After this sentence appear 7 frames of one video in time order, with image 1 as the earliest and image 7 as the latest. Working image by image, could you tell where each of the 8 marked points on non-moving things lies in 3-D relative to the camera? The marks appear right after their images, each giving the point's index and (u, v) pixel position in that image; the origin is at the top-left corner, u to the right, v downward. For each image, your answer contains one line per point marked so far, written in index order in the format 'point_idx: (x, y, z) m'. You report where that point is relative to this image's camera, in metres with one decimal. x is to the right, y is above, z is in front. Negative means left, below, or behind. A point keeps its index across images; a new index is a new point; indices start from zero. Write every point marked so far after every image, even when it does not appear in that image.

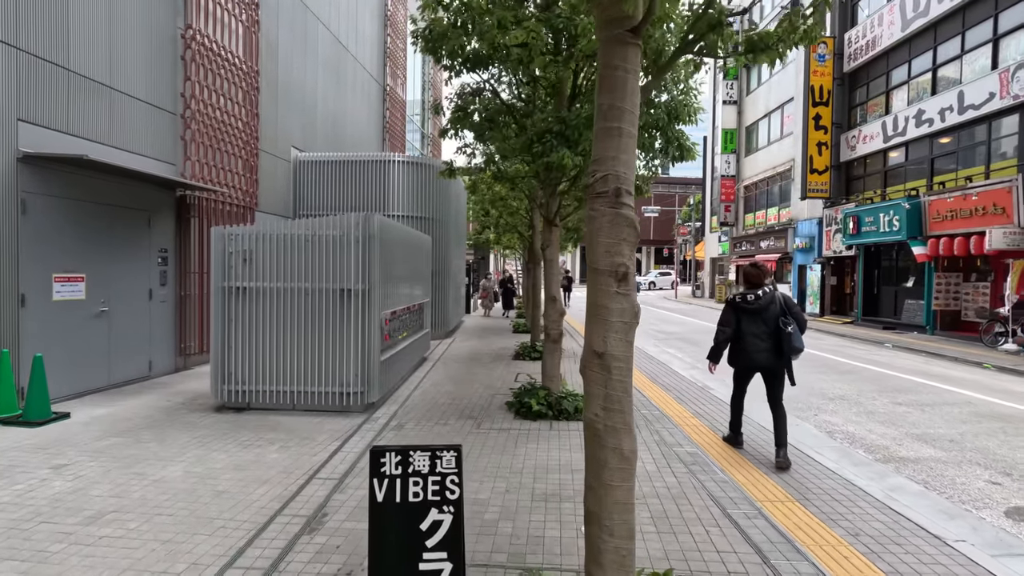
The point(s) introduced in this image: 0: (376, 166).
0: (-3.4, +3.1, +13.5) m
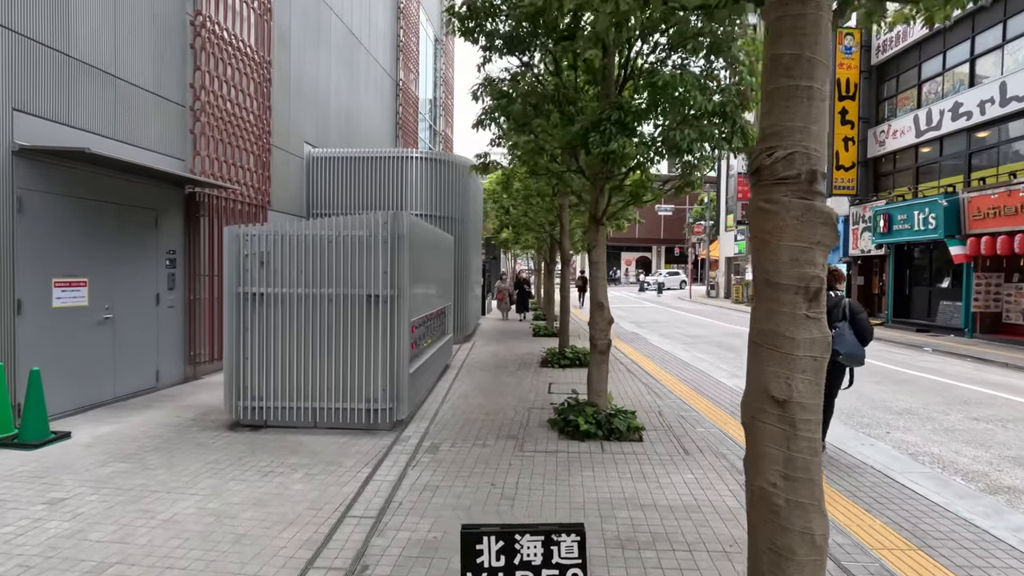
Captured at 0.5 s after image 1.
0: (-2.9, +3.0, +12.8) m
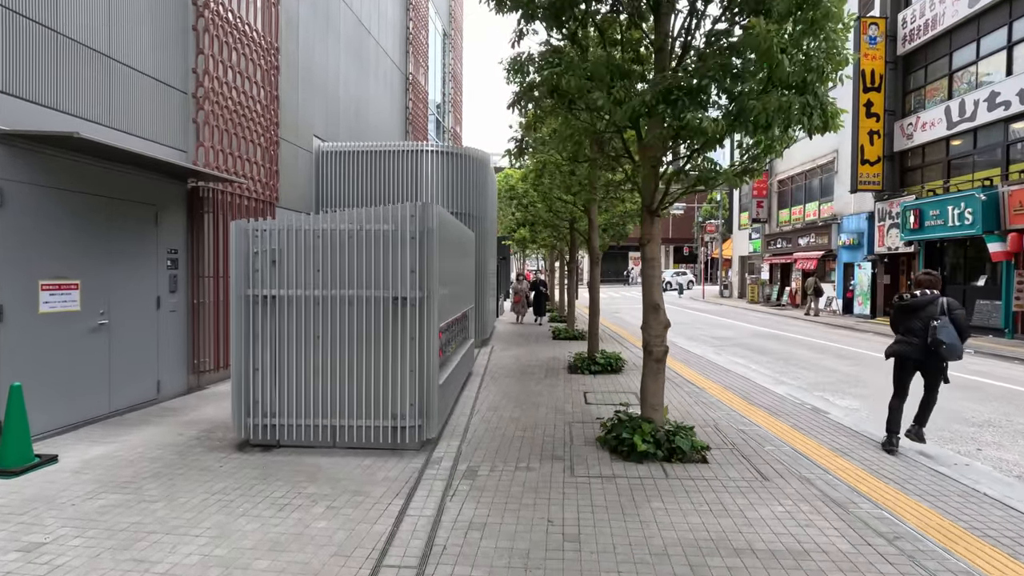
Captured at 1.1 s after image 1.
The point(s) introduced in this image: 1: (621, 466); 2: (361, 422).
0: (-2.4, +3.0, +12.1) m
1: (+1.0, -1.7, +5.1) m
2: (-1.6, -1.4, +5.5) m
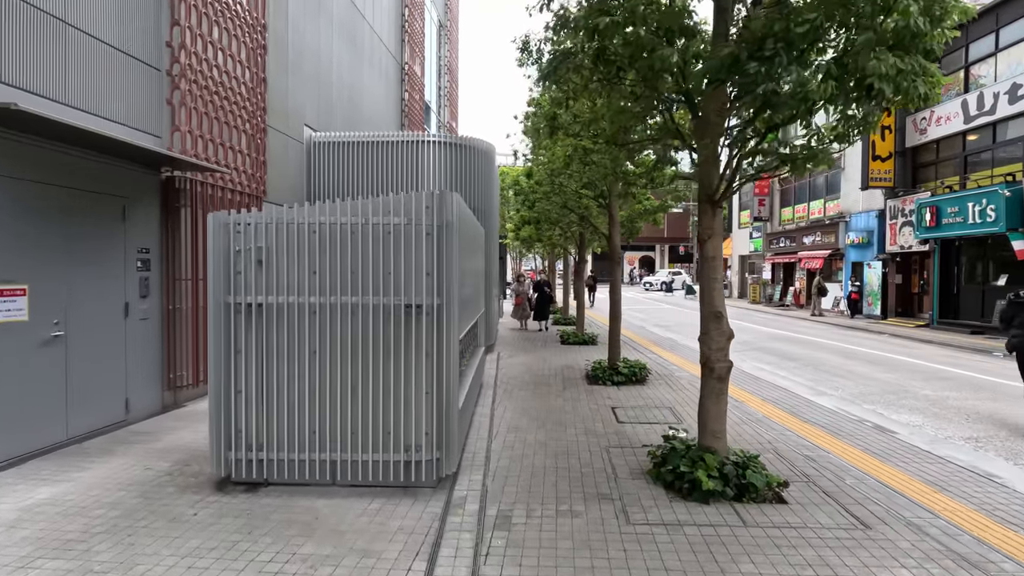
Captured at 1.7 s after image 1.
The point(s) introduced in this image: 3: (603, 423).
0: (-2.2, +2.9, +11.2) m
1: (+1.4, -1.7, +4.2) m
2: (-1.2, -1.4, +4.6) m
3: (+1.1, -1.7, +6.6) m
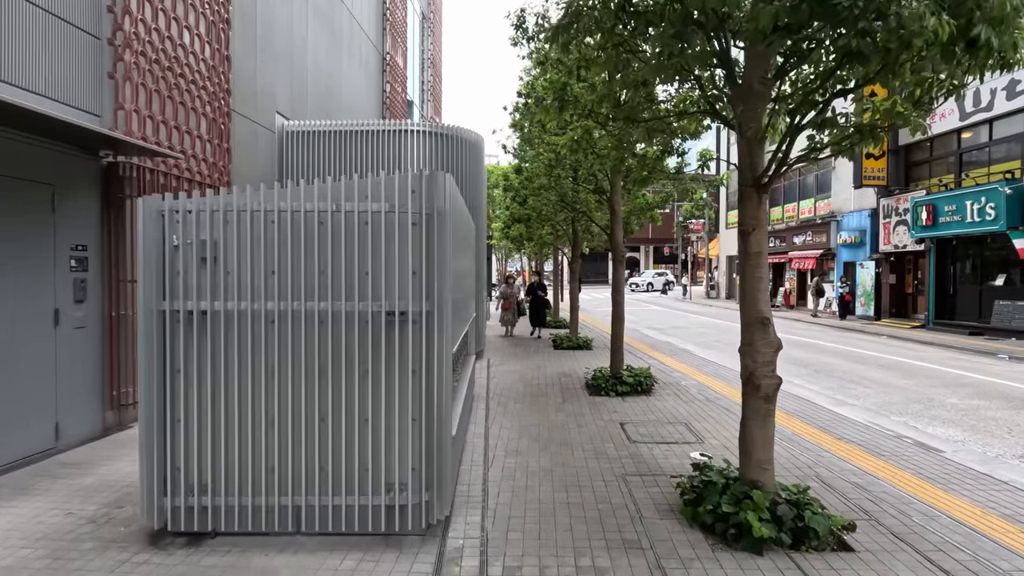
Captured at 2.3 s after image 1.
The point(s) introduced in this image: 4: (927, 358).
0: (-2.4, +2.9, +10.3) m
1: (+1.4, -1.8, +3.4) m
2: (-1.2, -1.5, +3.7) m
3: (+1.1, -1.7, +5.8) m
4: (+9.9, -1.7, +12.8) m
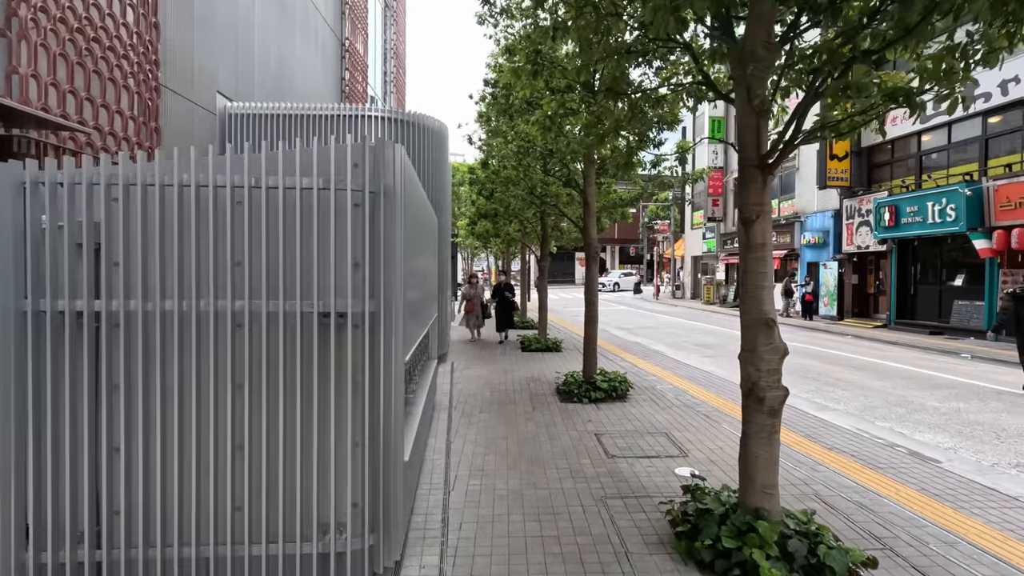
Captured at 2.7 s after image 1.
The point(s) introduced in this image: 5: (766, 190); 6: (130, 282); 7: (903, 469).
0: (-3.0, +2.9, +9.4) m
1: (+1.2, -1.7, +2.9) m
2: (-1.4, -1.4, +3.0) m
3: (+0.8, -1.7, +5.2) m
4: (+9.1, -1.7, +12.7) m
5: (+1.6, +0.6, +3.4) m
6: (-2.1, 0.0, +3.0) m
7: (+3.6, -1.7, +5.0) m
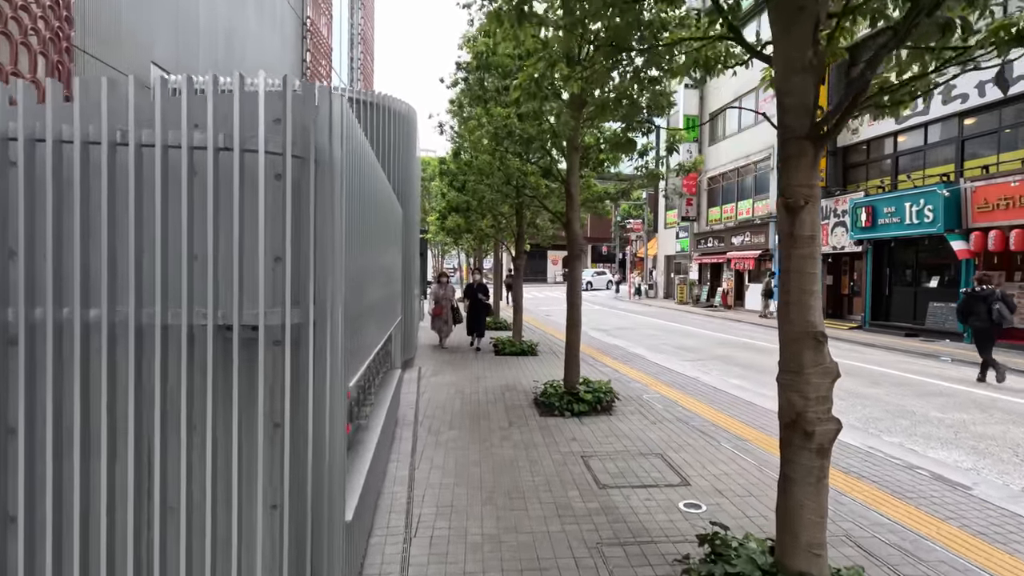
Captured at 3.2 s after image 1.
0: (-3.4, +2.9, +8.5) m
1: (+1.1, -1.8, +2.1) m
2: (-1.5, -1.4, +2.1) m
3: (+0.6, -1.7, +4.4) m
4: (+8.5, -1.7, +12.4) m
5: (+1.5, +0.6, +2.7) m
6: (-2.2, 0.0, +2.0) m
7: (+3.4, -1.7, +4.4) m
